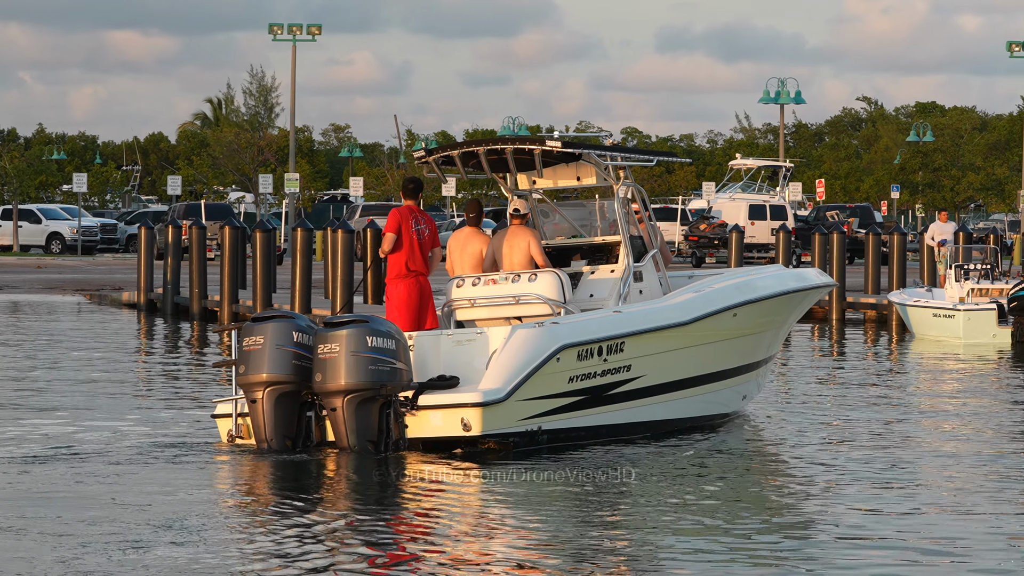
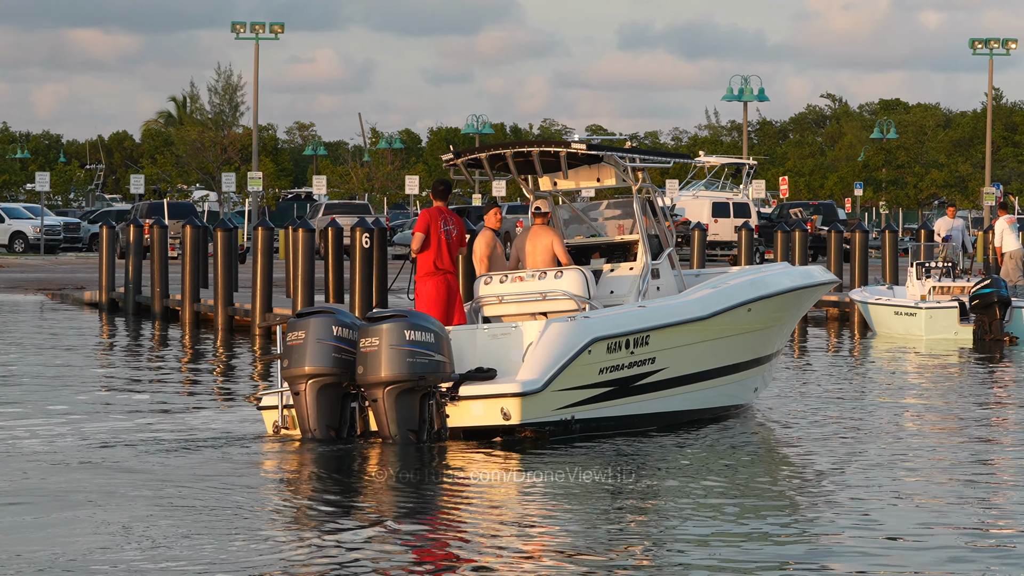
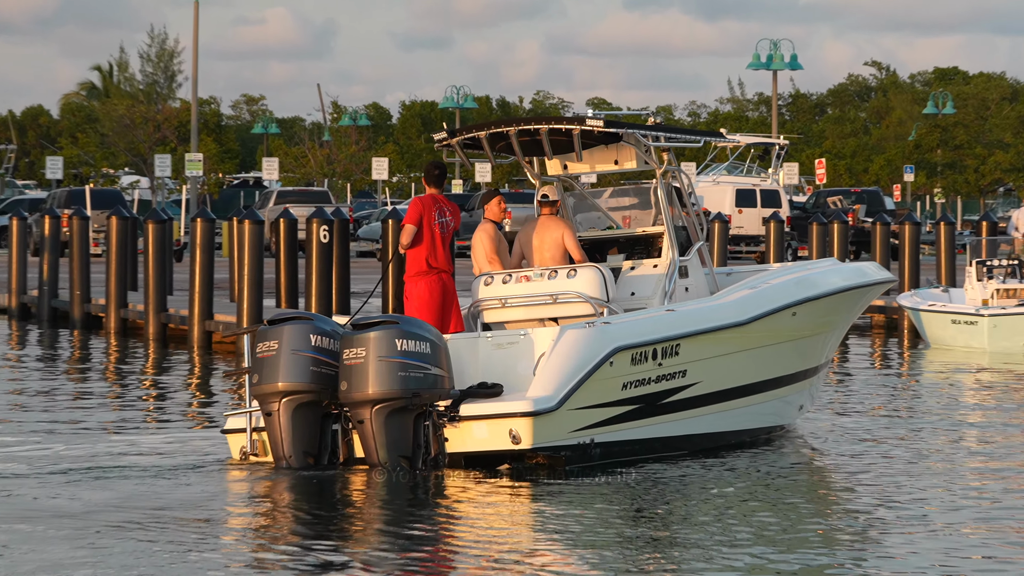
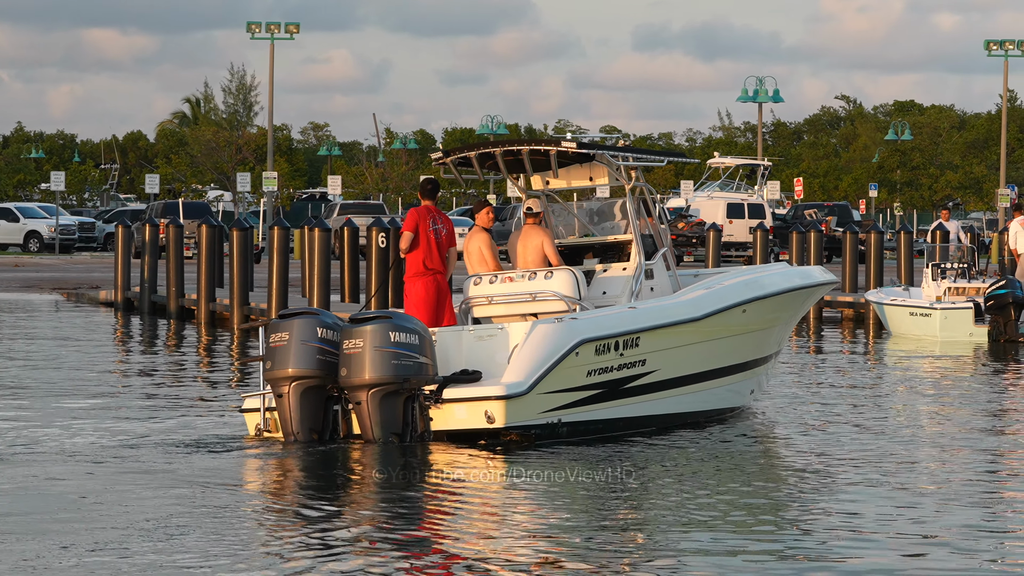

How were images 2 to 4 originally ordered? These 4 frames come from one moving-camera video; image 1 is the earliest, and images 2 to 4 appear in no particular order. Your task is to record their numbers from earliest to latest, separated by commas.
4, 2, 3
